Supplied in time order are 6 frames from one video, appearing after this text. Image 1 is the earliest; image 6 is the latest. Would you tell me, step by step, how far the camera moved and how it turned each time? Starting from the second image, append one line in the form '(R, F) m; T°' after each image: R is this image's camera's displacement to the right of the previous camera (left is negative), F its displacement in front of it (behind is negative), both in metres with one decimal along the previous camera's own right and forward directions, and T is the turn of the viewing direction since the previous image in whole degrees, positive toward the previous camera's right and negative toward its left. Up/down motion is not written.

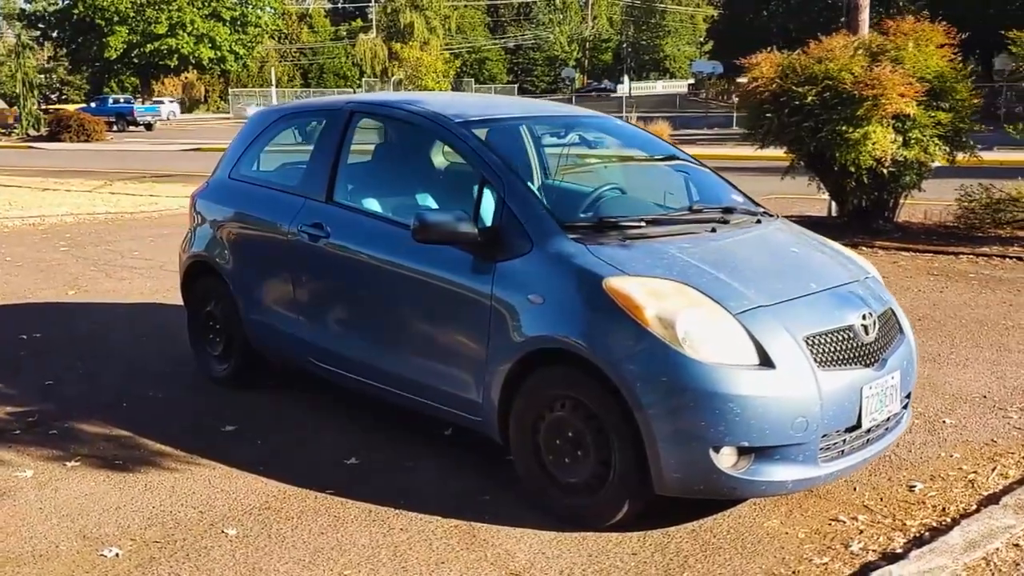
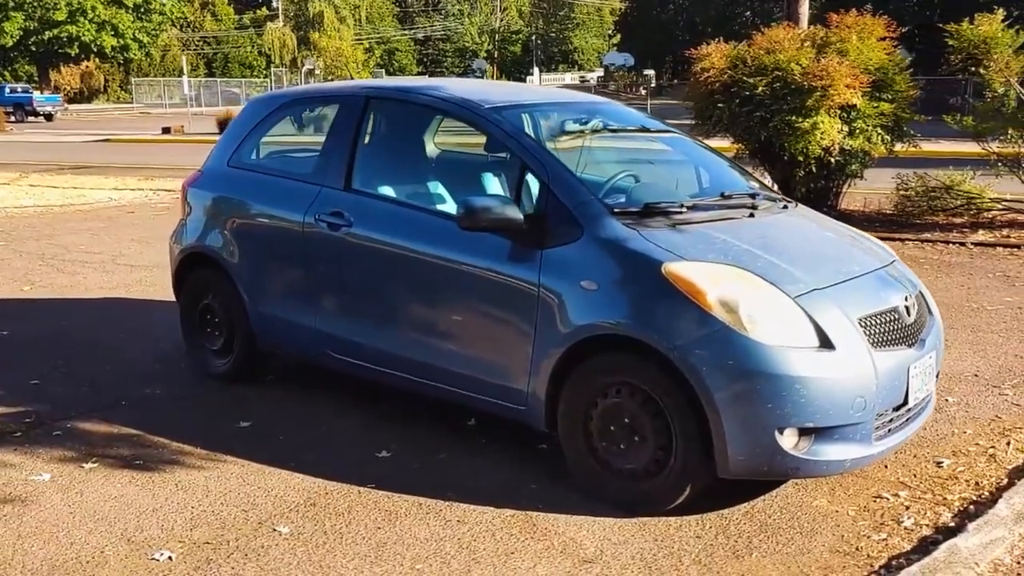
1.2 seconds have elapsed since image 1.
(-0.6, +0.1) m; +5°
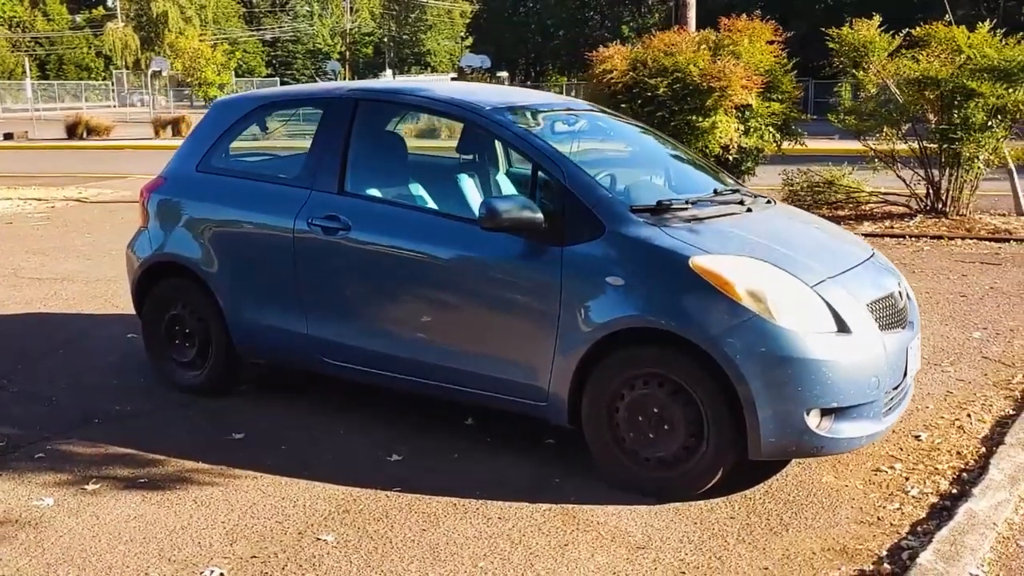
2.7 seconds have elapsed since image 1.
(-0.8, 0.0) m; +8°
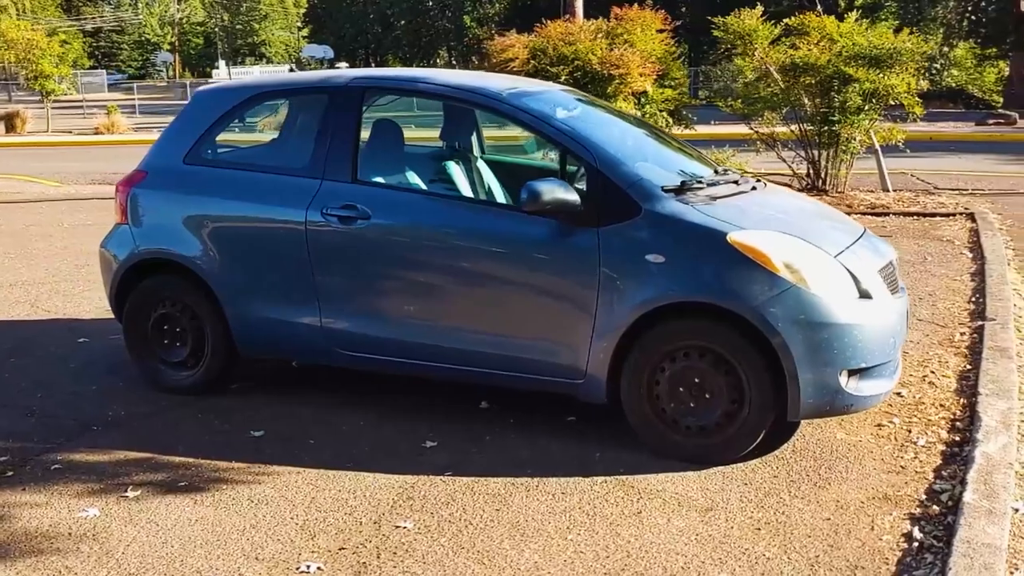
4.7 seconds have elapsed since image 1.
(-0.9, 0.0) m; +9°
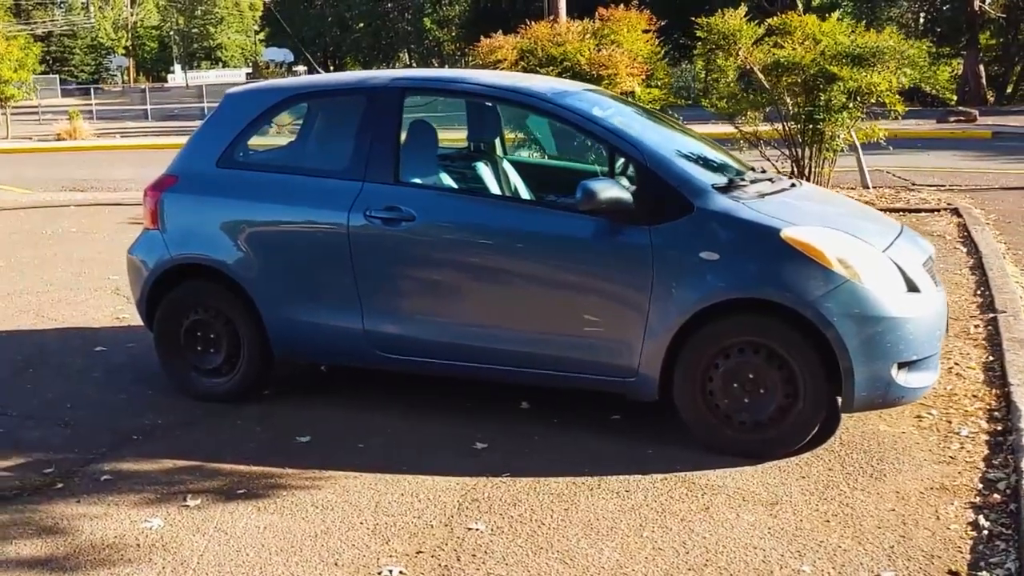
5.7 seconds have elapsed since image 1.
(-0.4, 0.0) m; +2°
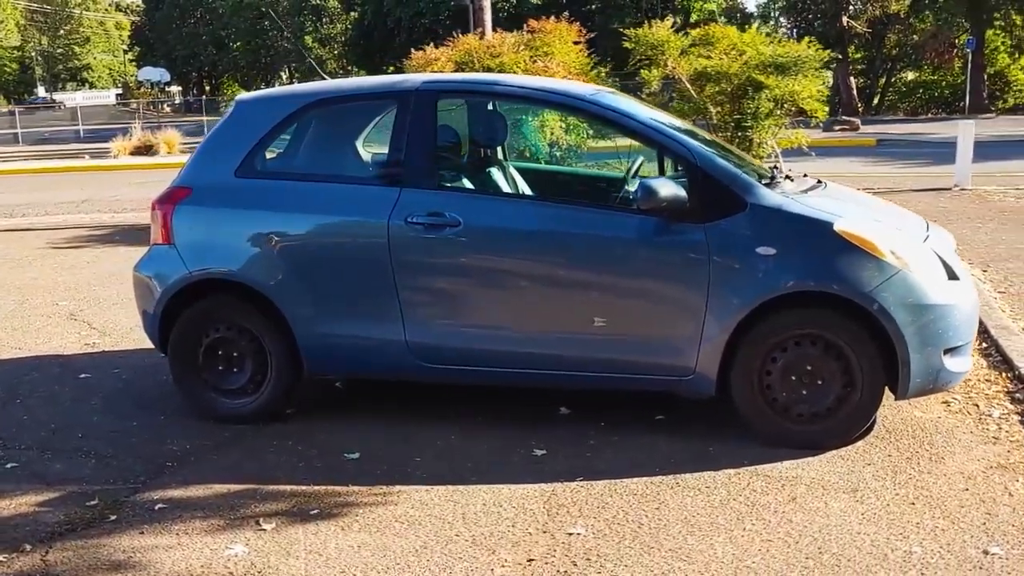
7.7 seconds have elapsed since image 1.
(-0.8, +0.1) m; +7°
